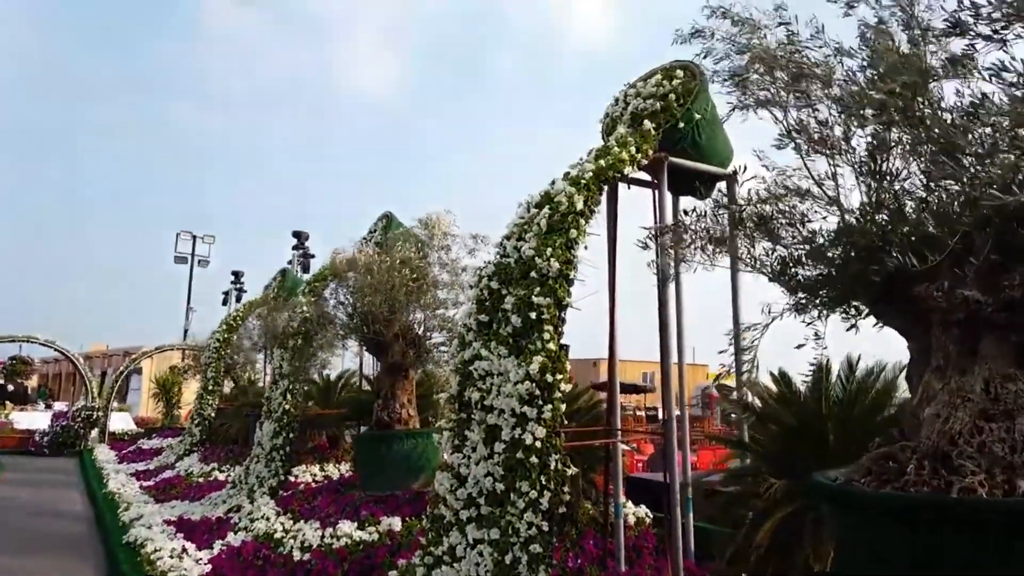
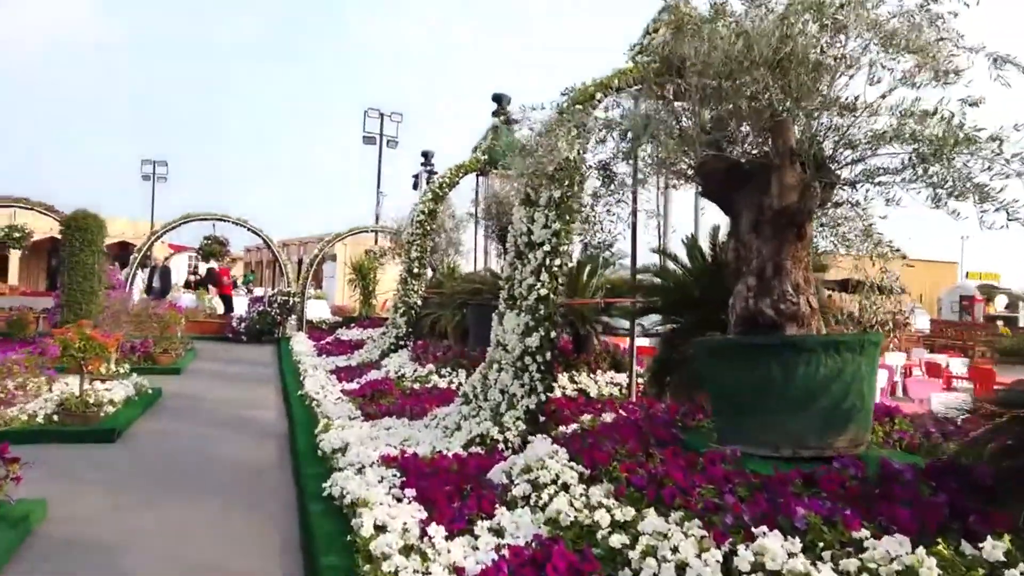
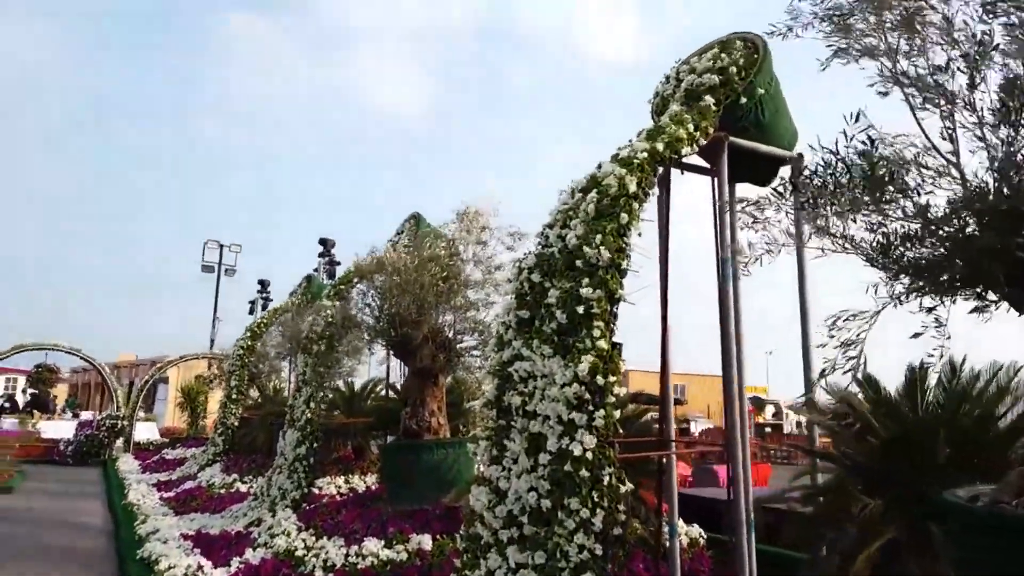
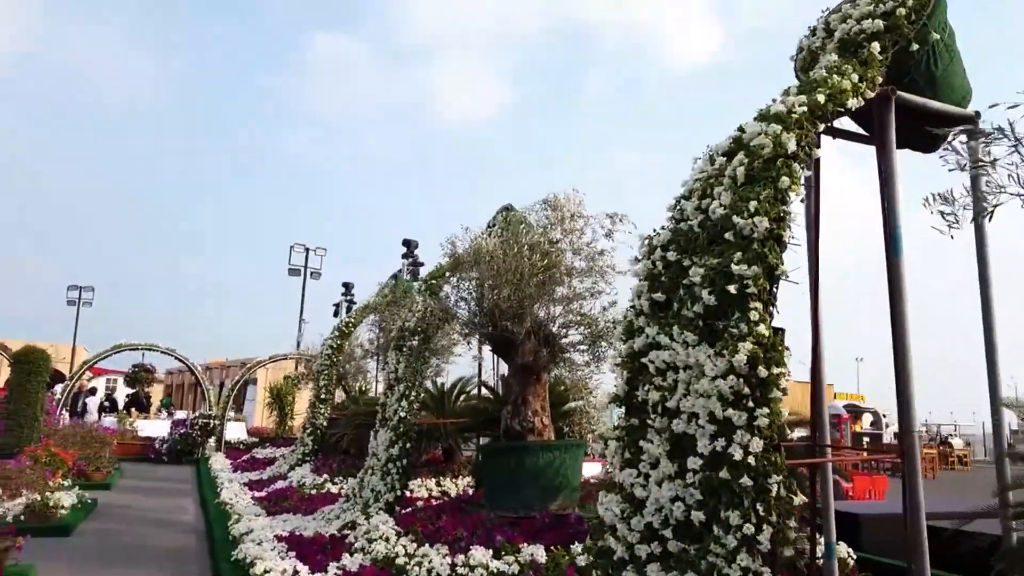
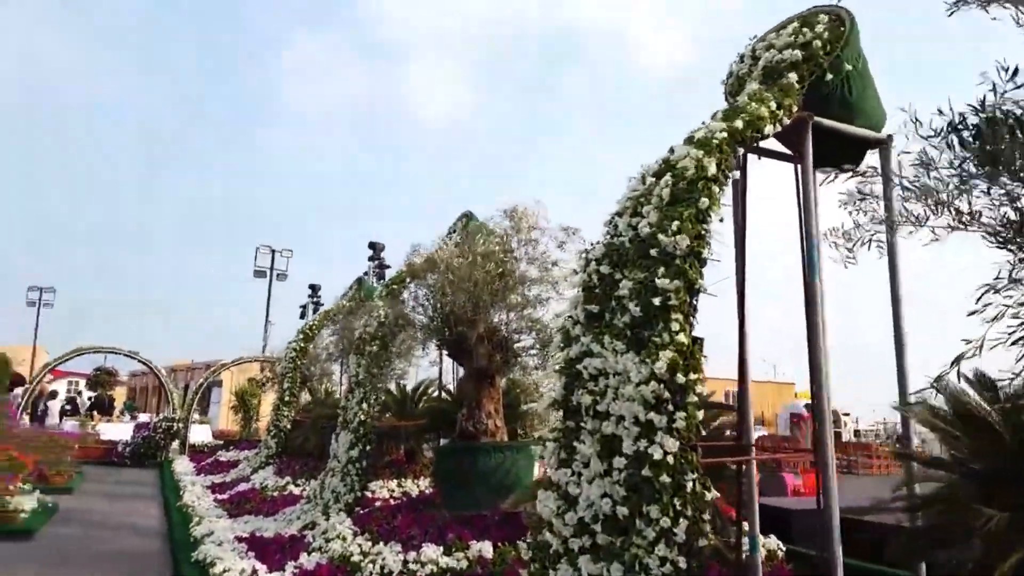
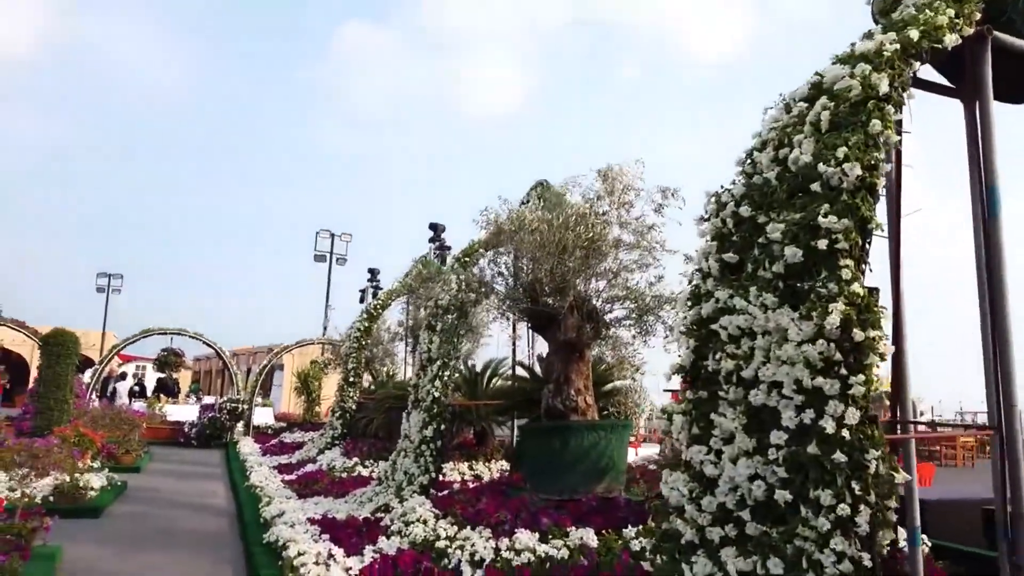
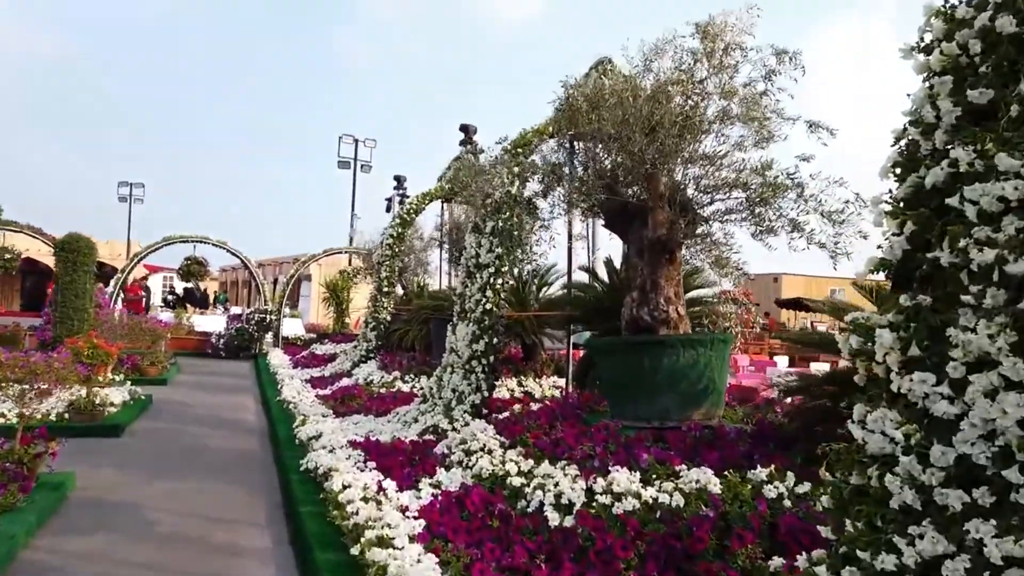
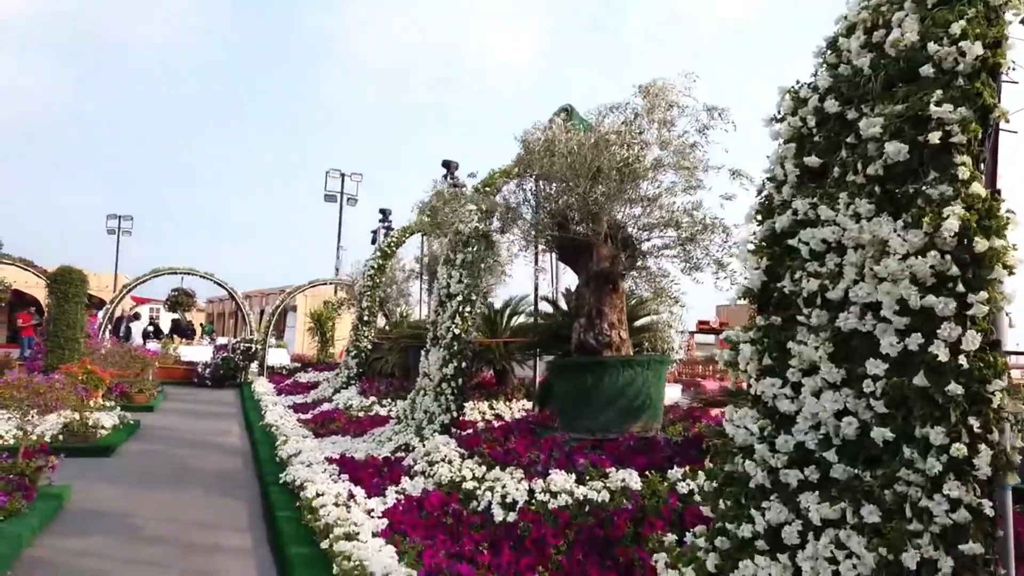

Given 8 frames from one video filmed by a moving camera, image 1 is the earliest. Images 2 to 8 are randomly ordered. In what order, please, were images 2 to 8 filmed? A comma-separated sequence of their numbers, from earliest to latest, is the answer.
3, 5, 4, 6, 8, 7, 2
